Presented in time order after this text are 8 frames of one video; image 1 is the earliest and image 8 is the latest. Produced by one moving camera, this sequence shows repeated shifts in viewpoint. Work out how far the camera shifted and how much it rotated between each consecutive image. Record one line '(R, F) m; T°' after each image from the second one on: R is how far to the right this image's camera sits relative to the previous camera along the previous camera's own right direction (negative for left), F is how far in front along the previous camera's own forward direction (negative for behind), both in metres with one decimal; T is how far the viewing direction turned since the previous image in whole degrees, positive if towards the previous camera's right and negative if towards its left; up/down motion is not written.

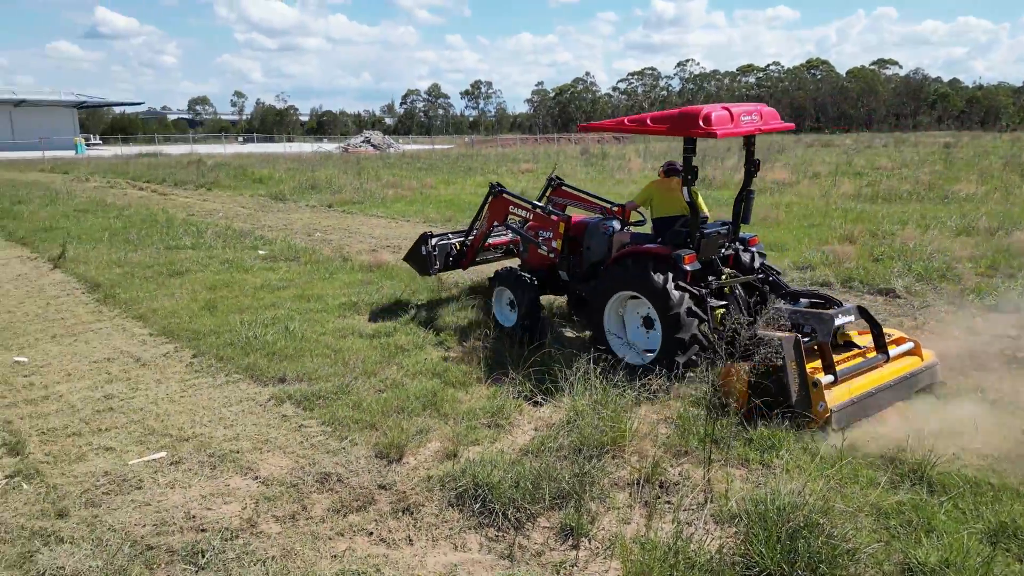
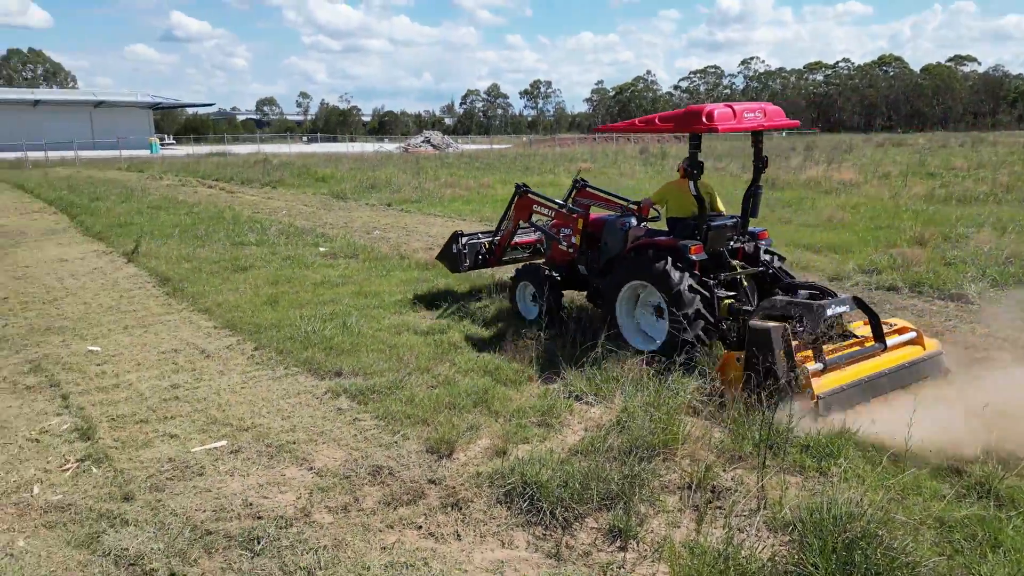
(0.0, 0.0) m; -4°
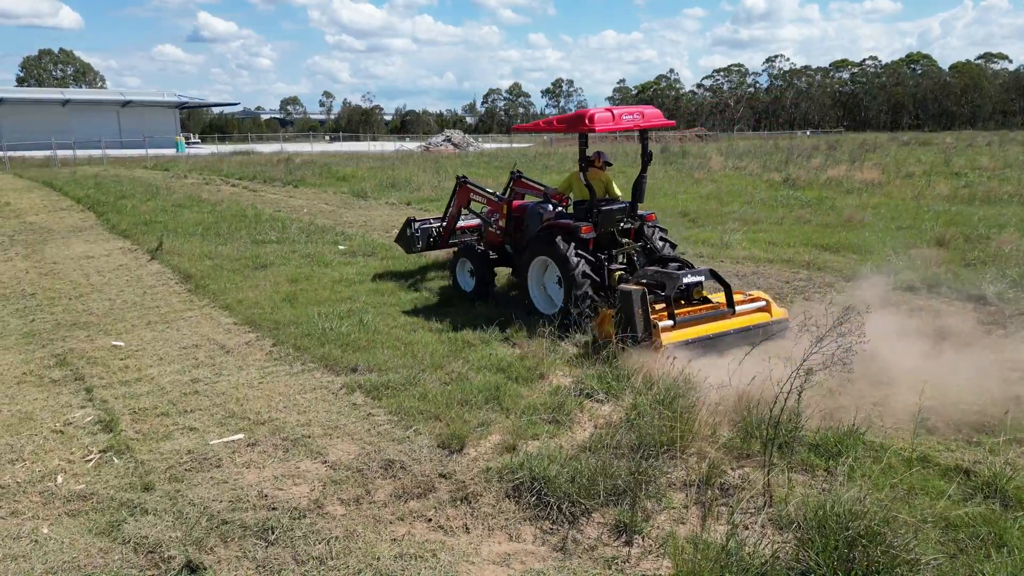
(+0.1, -0.1) m; -2°
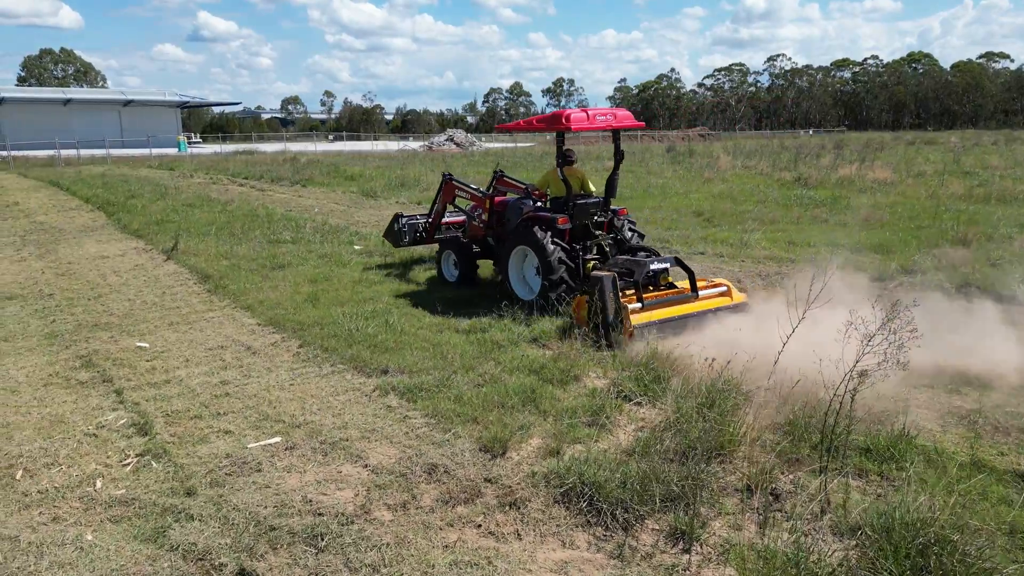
(-0.3, +0.1) m; 0°
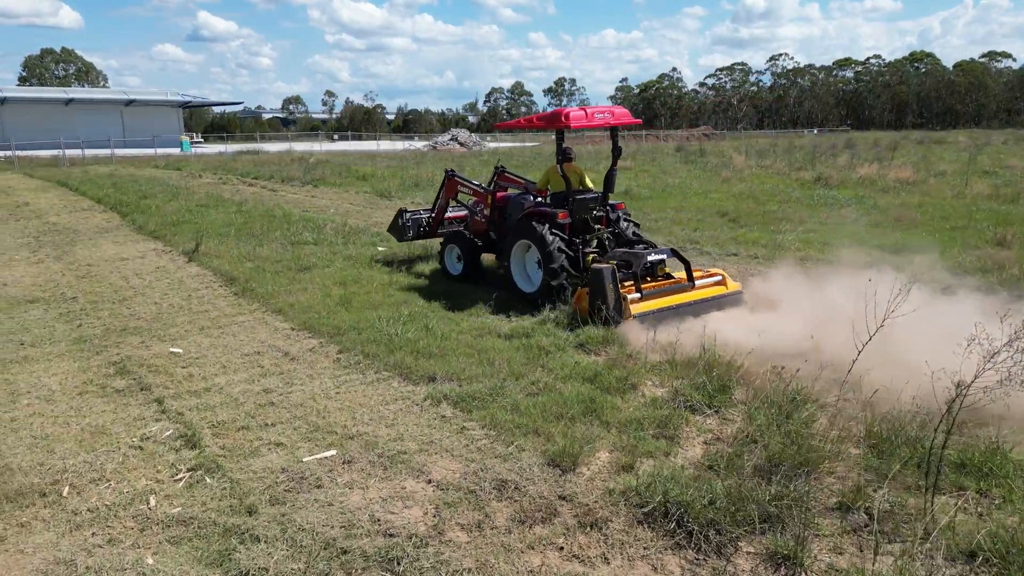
(-0.4, +0.2) m; 0°
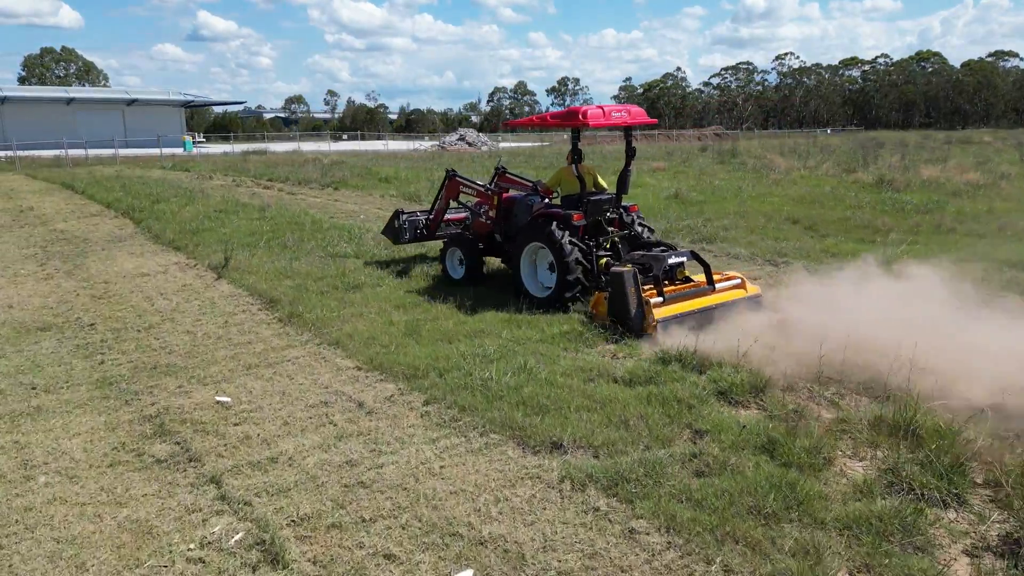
(-0.9, +1.2) m; 0°
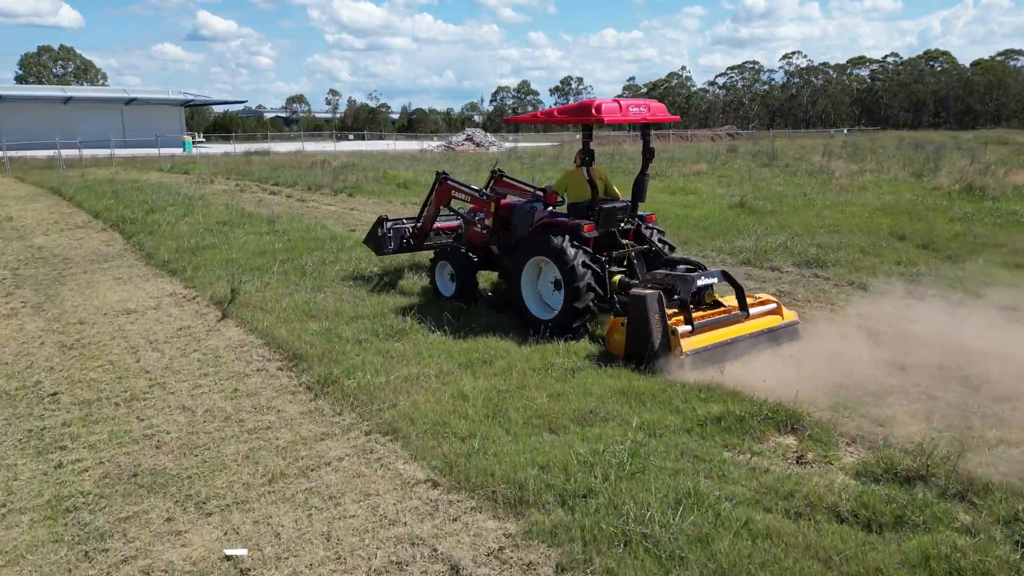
(-0.8, +1.9) m; 0°
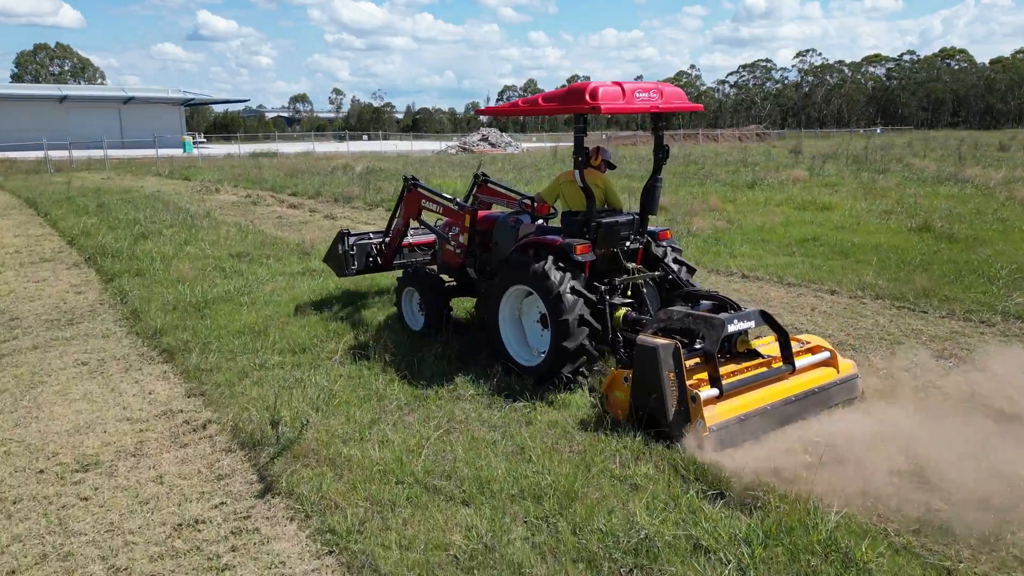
(-1.6, +3.5) m; 0°
